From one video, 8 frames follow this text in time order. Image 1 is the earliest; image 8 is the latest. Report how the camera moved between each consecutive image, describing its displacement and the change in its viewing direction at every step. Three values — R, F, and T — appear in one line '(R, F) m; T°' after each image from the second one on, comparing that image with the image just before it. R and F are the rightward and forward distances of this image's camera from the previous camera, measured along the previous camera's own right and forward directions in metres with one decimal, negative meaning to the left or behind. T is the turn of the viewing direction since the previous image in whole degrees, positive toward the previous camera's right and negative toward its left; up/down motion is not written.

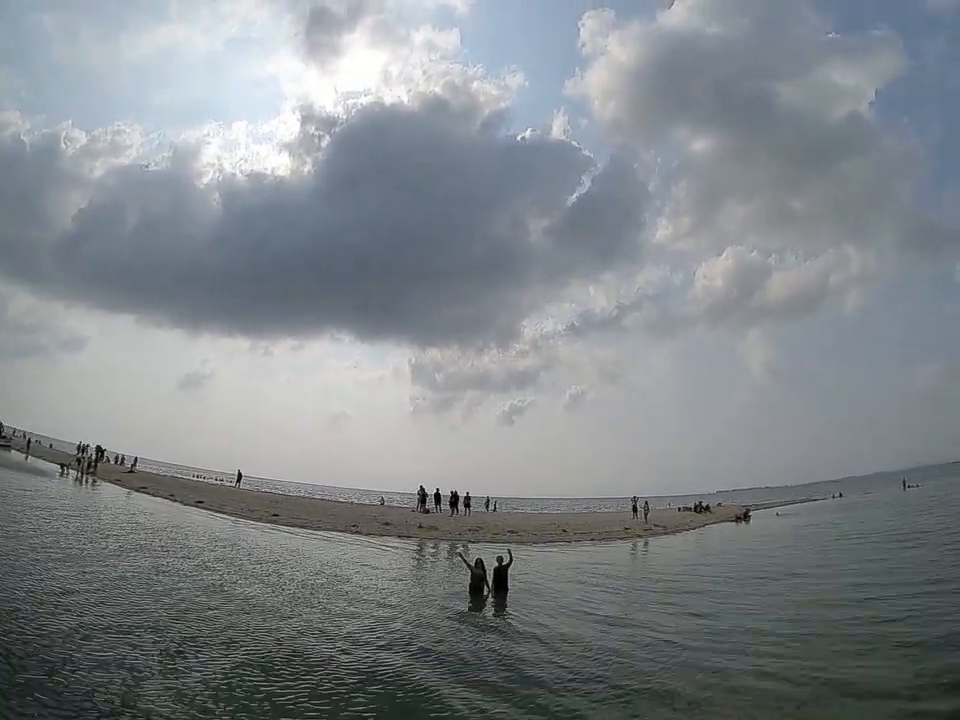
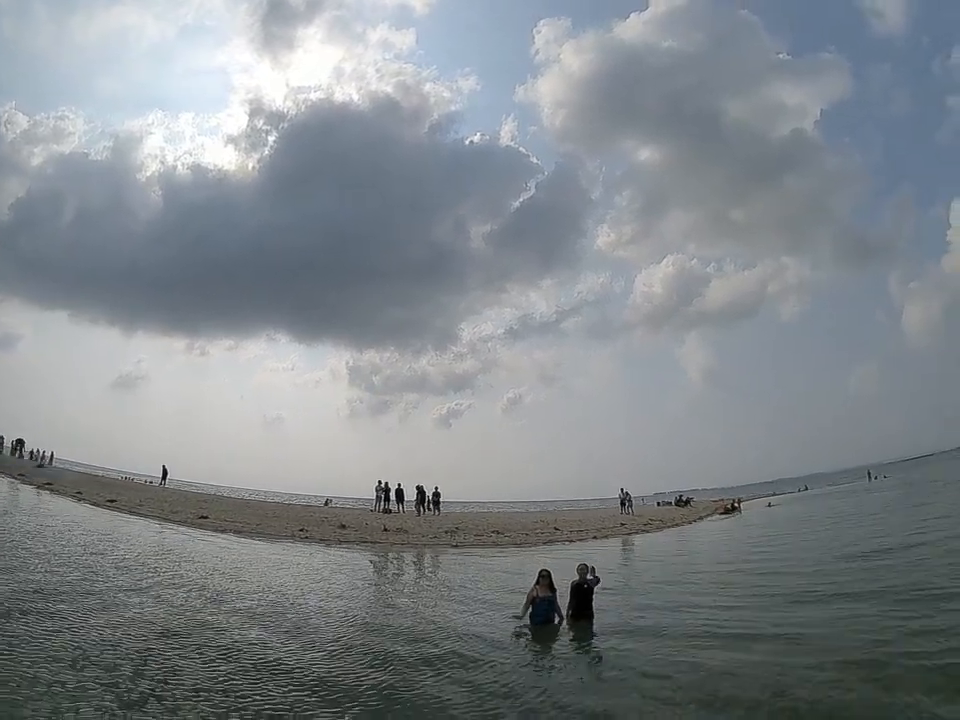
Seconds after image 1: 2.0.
(-0.8, +3.9) m; +5°
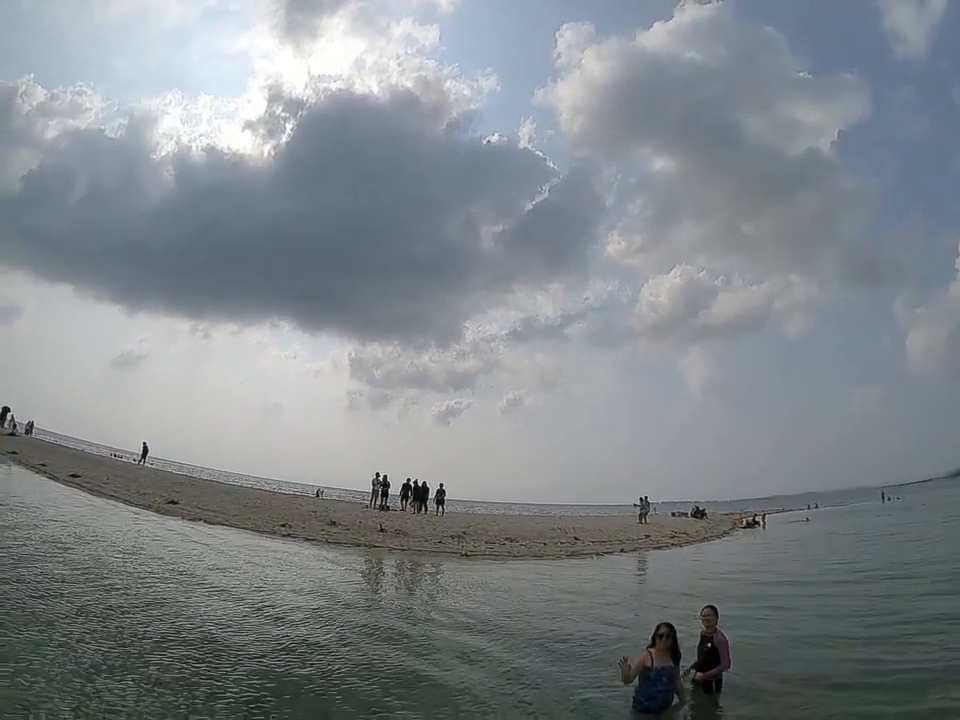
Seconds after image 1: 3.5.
(-0.5, +2.6) m; 0°
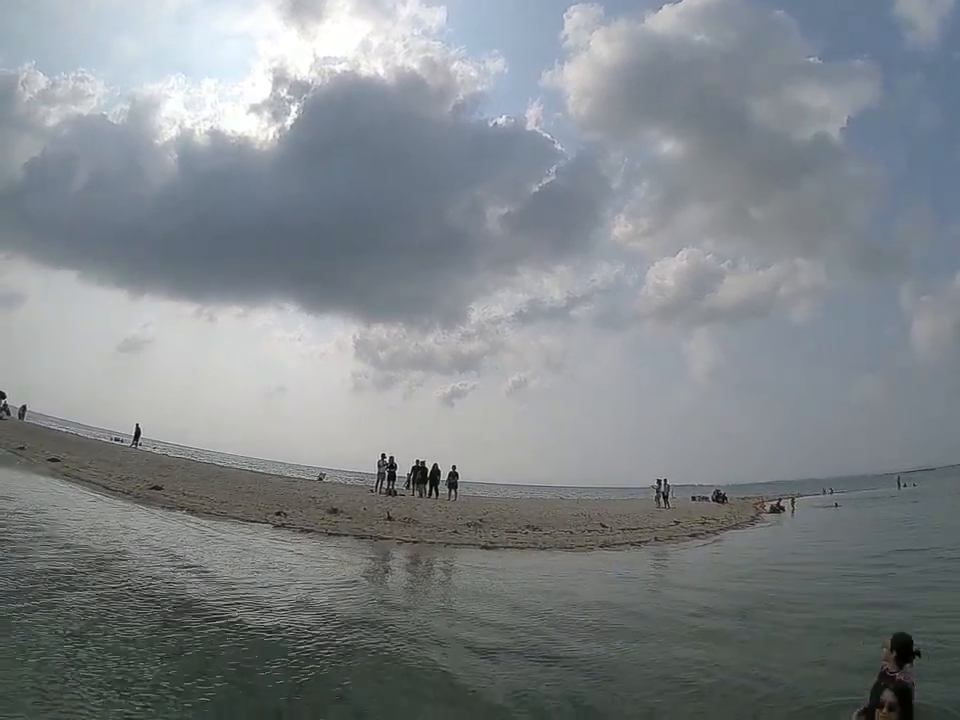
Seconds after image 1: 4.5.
(-0.3, +1.9) m; -1°
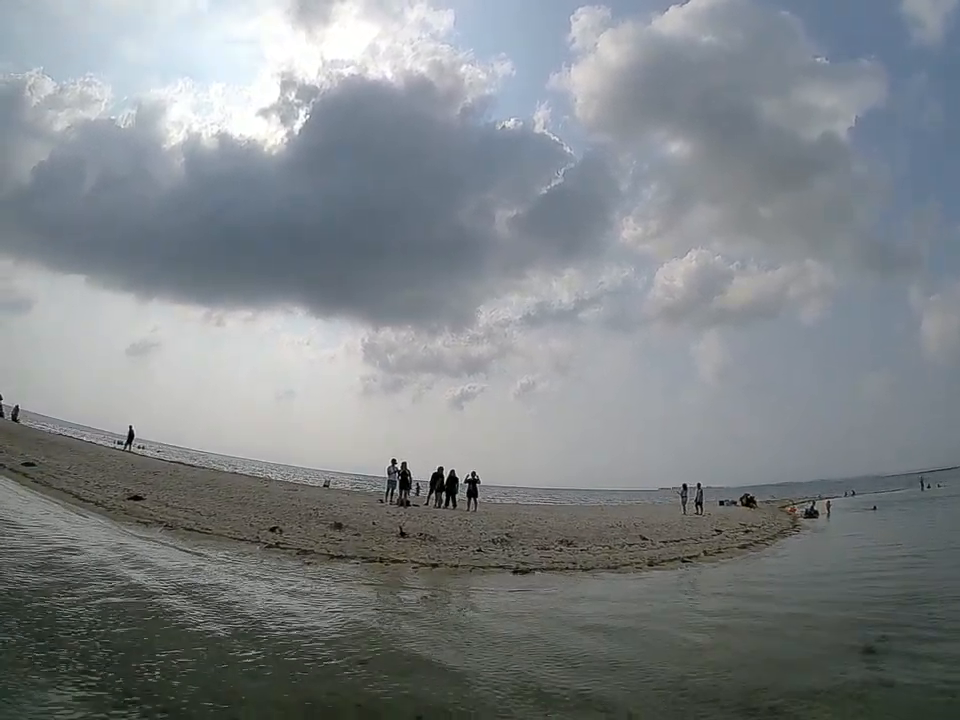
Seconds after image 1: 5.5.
(-0.4, +2.0) m; -1°
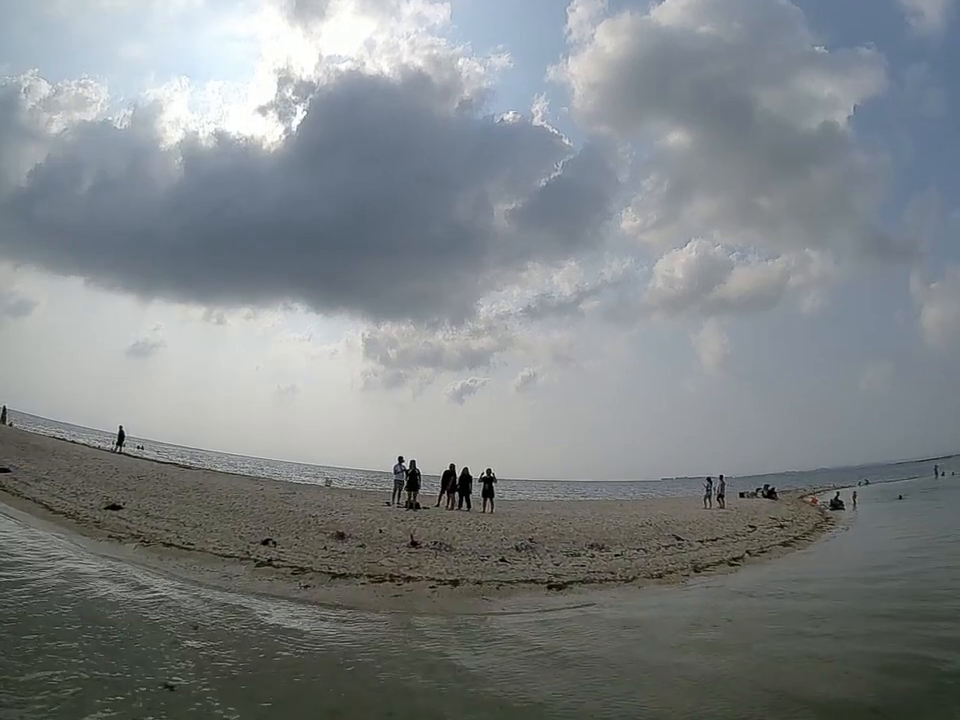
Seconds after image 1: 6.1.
(-0.3, +1.5) m; 0°
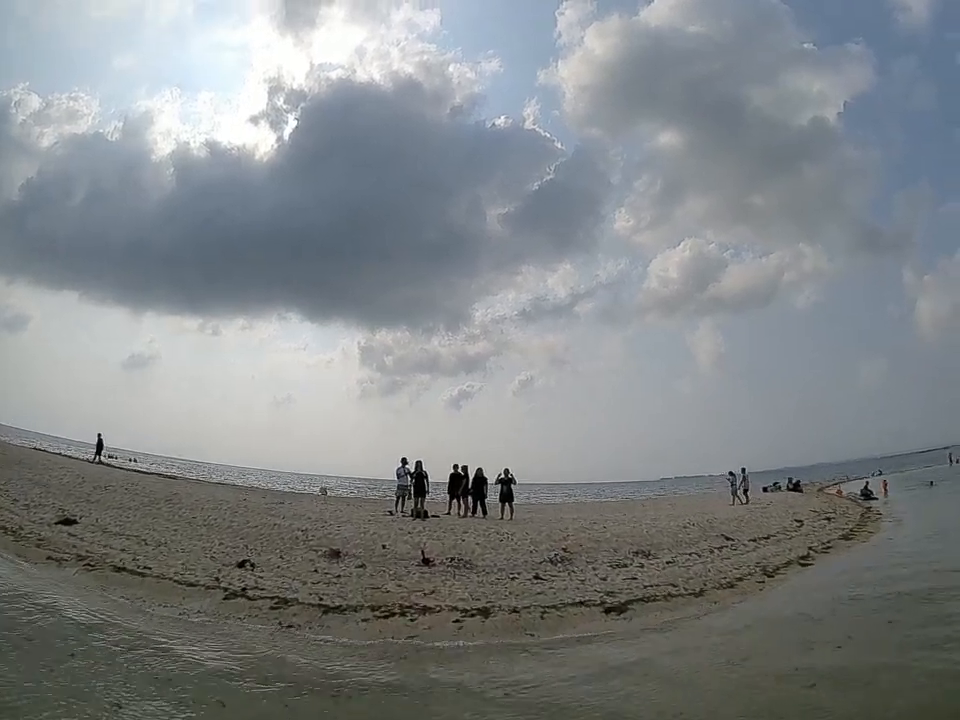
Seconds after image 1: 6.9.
(-0.3, +1.8) m; 0°
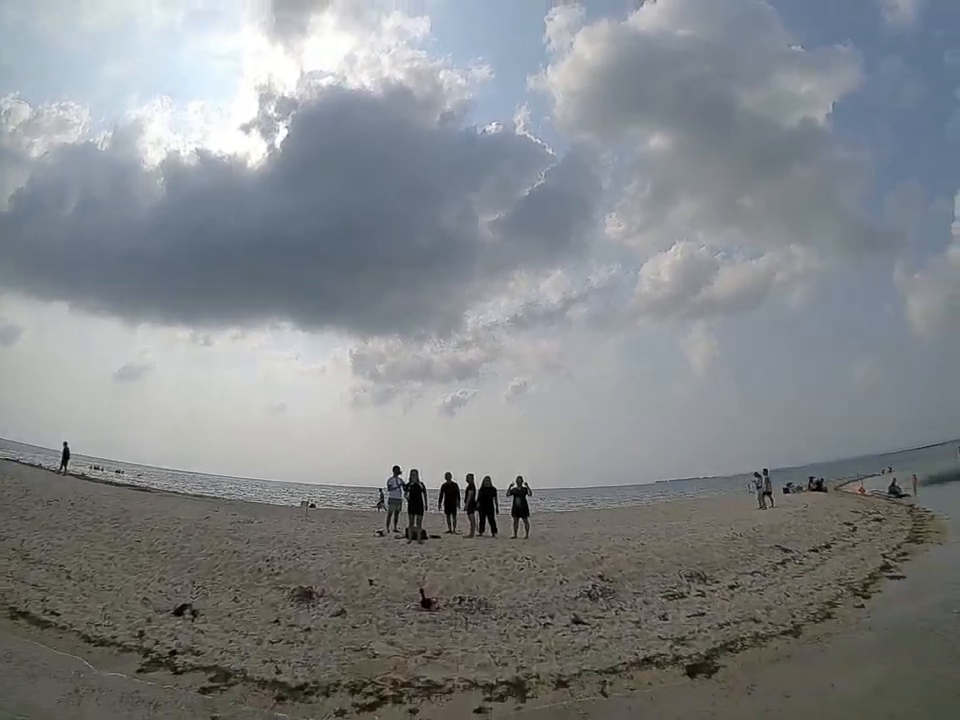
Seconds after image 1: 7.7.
(-0.2, +1.9) m; 0°
